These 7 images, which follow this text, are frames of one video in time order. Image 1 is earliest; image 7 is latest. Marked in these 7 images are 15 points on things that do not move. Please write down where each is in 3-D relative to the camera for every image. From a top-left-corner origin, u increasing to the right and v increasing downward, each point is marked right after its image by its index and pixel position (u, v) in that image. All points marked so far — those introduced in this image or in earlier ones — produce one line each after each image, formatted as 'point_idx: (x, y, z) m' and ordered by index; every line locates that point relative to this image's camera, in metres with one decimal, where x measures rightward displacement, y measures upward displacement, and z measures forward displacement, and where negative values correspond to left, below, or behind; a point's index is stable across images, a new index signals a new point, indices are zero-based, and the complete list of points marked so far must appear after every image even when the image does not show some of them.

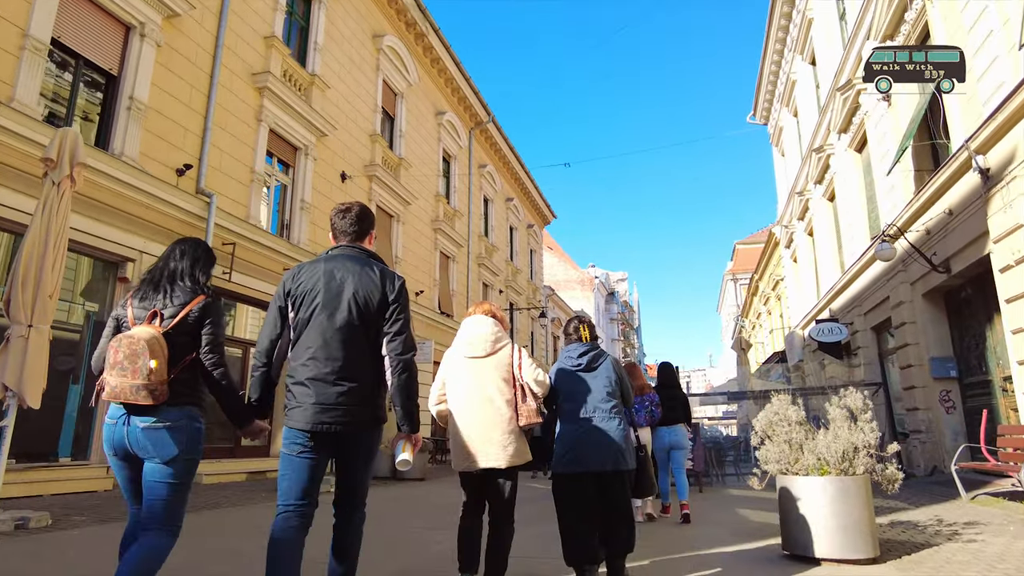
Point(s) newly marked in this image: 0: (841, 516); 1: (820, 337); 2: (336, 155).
0: (+1.9, -1.3, +3.8) m
1: (+6.3, -1.0, +13.6) m
2: (-3.8, +2.9, +14.6) m
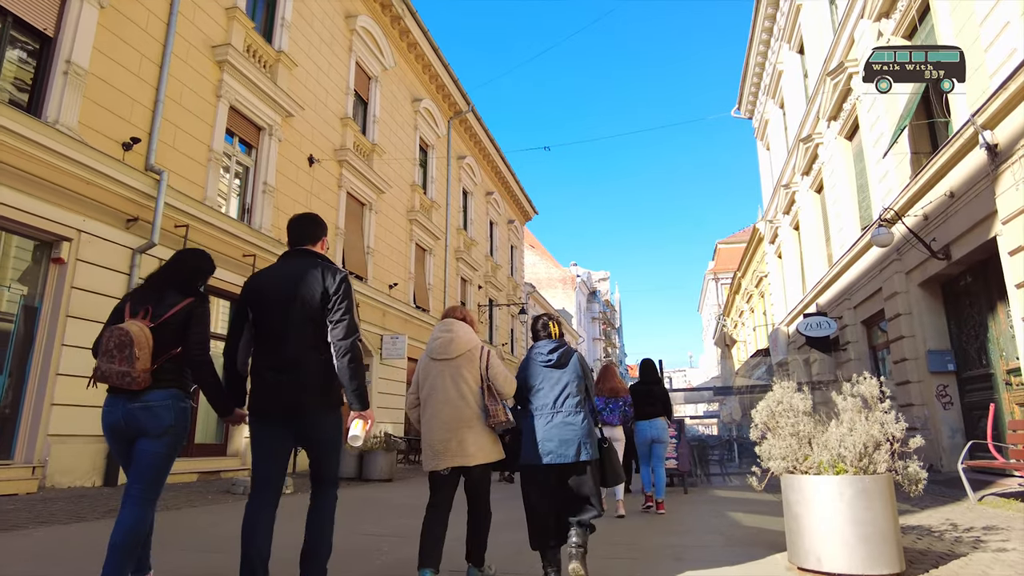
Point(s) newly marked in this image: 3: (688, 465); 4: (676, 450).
0: (+1.7, -1.1, +3.2) m
1: (+5.8, -0.9, +13.1) m
2: (-4.3, +3.1, +13.8) m
3: (+2.4, -2.4, +8.9) m
4: (+2.2, -2.2, +9.1) m
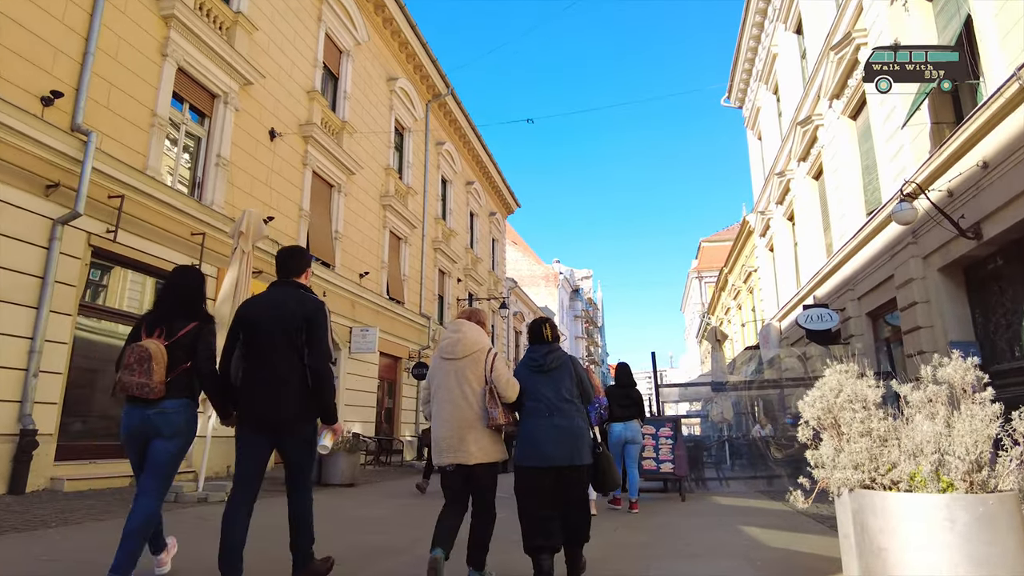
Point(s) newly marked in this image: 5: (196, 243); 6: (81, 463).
0: (+1.6, -0.9, +2.2) m
1: (+5.4, -0.7, +12.2) m
2: (-4.7, +3.4, +12.7) m
3: (+2.1, -2.2, +8.0) m
4: (+1.9, -2.0, +8.1) m
5: (-5.0, +0.7, +10.5) m
6: (-5.3, -2.1, +8.2) m
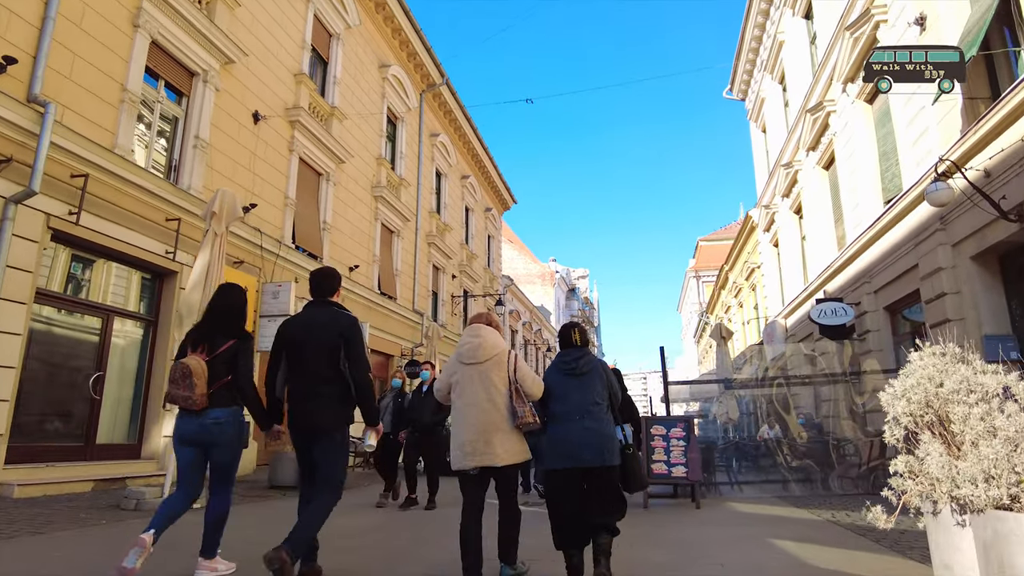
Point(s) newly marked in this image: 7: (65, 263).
0: (+1.6, -0.8, +1.6) m
1: (+5.4, -0.6, +11.6) m
2: (-4.7, +3.5, +11.9) m
3: (+2.1, -2.0, +7.3) m
4: (+1.9, -1.9, +7.4) m
5: (-5.0, +0.9, +9.8) m
6: (-5.3, -2.0, +7.4) m
7: (-5.5, +0.3, +8.4) m
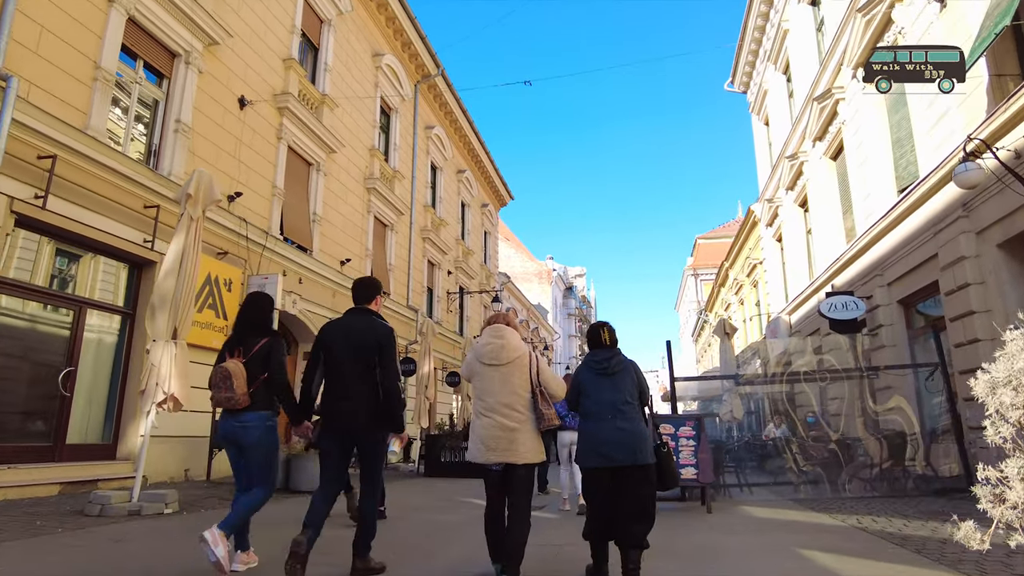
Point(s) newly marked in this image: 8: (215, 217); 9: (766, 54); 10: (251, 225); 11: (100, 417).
0: (+1.6, -0.7, +1.1) m
1: (+5.3, -0.4, +11.1) m
2: (-4.8, +3.7, +11.4) m
3: (+2.0, -1.9, +6.8) m
4: (+1.9, -1.7, +6.9) m
5: (-5.0, +1.0, +9.3) m
6: (-5.3, -1.9, +6.9) m
7: (-5.6, +0.4, +7.9) m
8: (-4.6, +1.1, +10.6) m
9: (+7.2, +6.6, +19.0) m
10: (-4.5, +1.1, +11.5) m
11: (-5.4, -1.7, +8.7) m
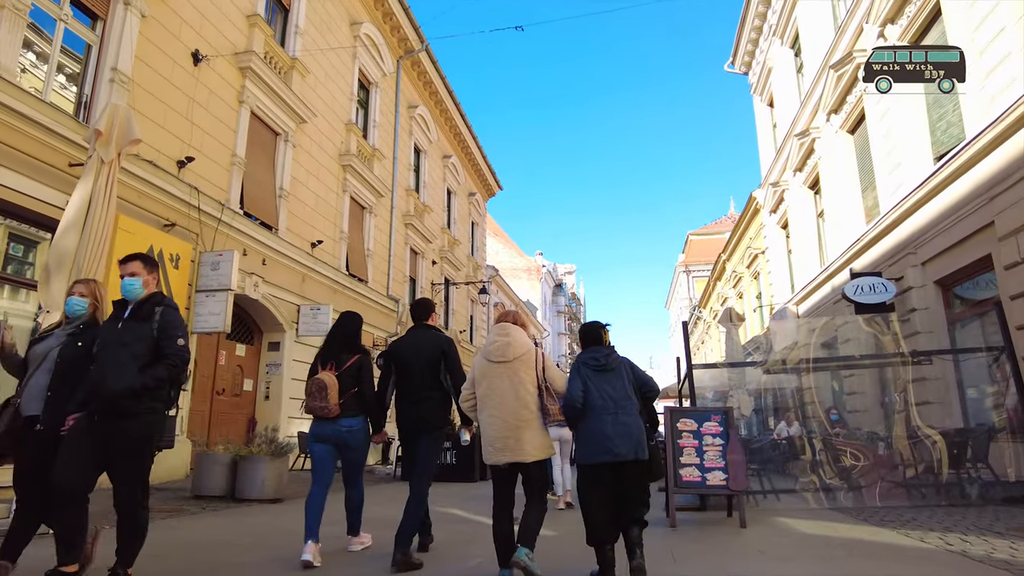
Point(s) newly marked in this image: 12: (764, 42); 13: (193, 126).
0: (+1.6, -0.3, -0.2) m
1: (+5.1, -0.2, +10.0) m
2: (-4.9, +4.0, +10.1) m
3: (+1.9, -1.6, +5.6) m
4: (+1.8, -1.4, +5.7) m
5: (-5.2, +1.3, +7.9) m
6: (-5.4, -1.5, +5.6) m
7: (-5.7, +0.7, +6.5) m
8: (-4.8, +1.4, +9.2) m
9: (+6.9, +6.9, +17.9) m
10: (-4.7, +1.4, +10.1) m
11: (-5.5, -1.3, +7.3) m
12: (+7.1, +6.9, +18.8) m
13: (-4.8, +2.5, +10.2) m
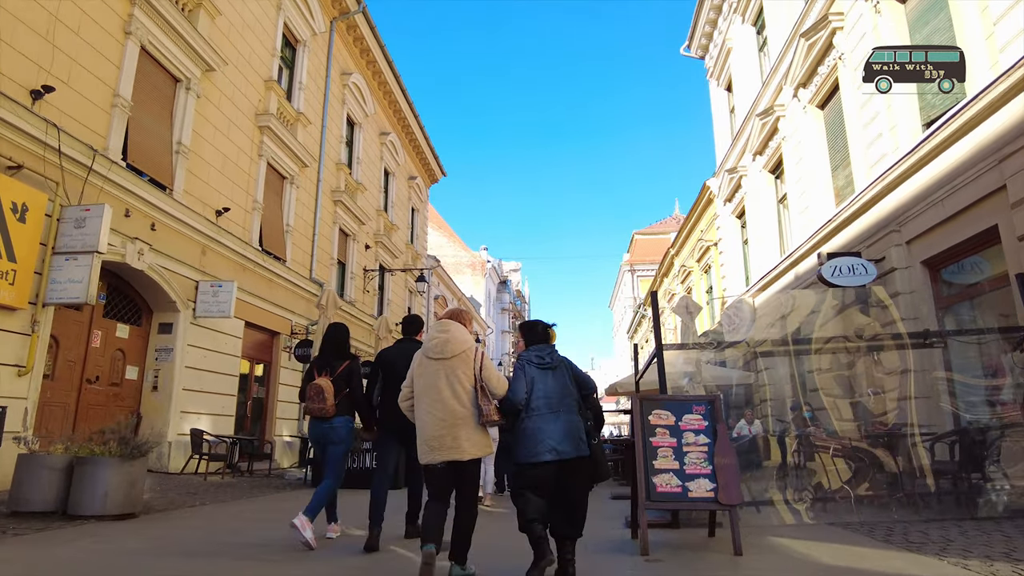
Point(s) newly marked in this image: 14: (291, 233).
0: (+1.6, 0.0, -1.5) m
1: (+4.3, +0.1, +8.9) m
2: (-5.7, +4.4, +8.2) m
3: (+1.4, -1.3, +4.2) m
4: (+1.3, -1.1, +4.4) m
5: (-5.8, +1.8, +6.0) m
6: (-5.9, -1.1, +3.6) m
7: (-6.2, +1.2, +4.6) m
8: (-5.5, +1.9, +7.3) m
9: (+5.5, +7.1, +17.0) m
10: (-5.5, +1.9, +8.3) m
11: (-6.1, -0.9, +5.4) m
12: (+5.6, +7.1, +17.9) m
13: (-5.6, +2.9, +8.3) m
14: (-4.8, +1.2, +14.7) m
